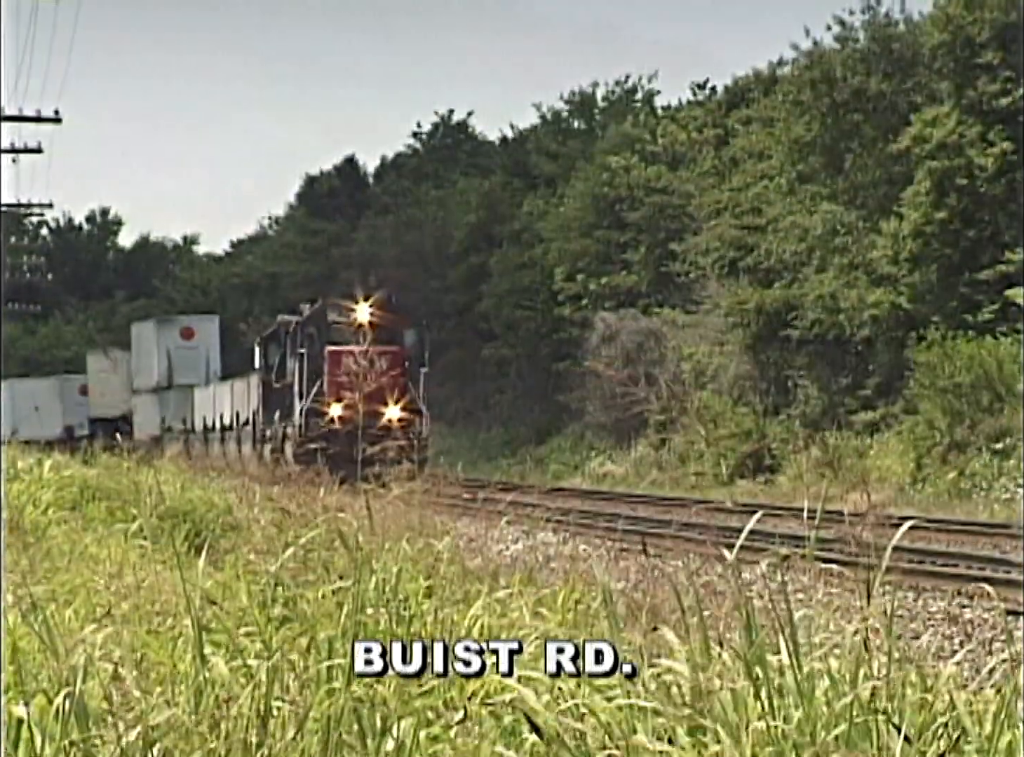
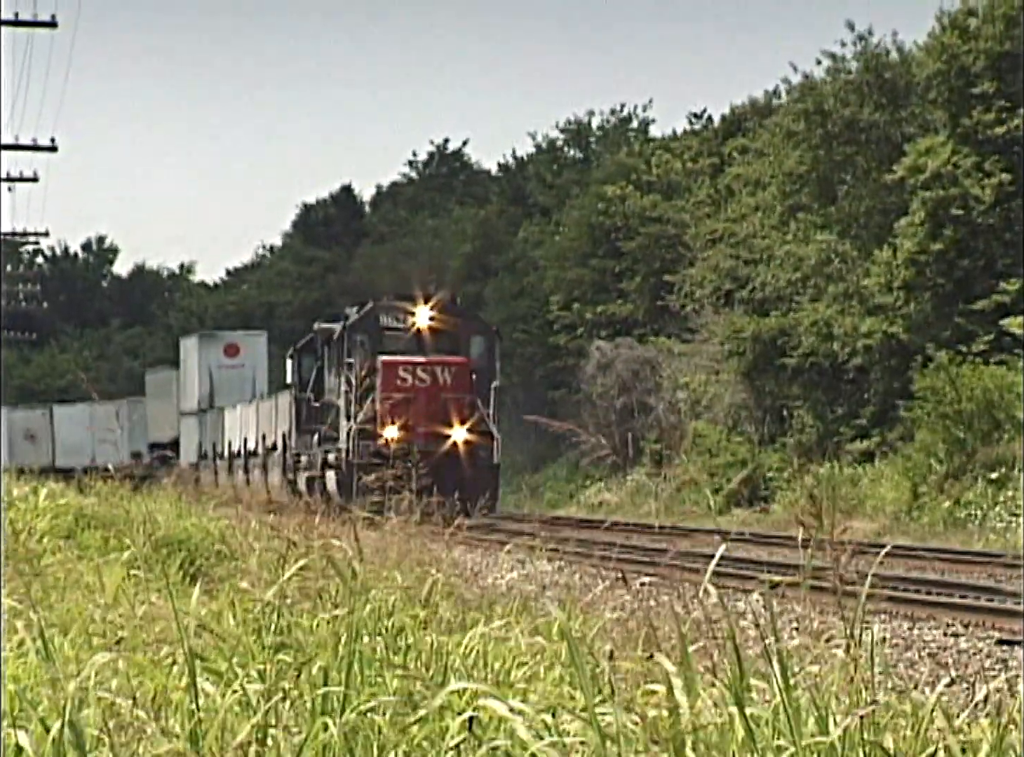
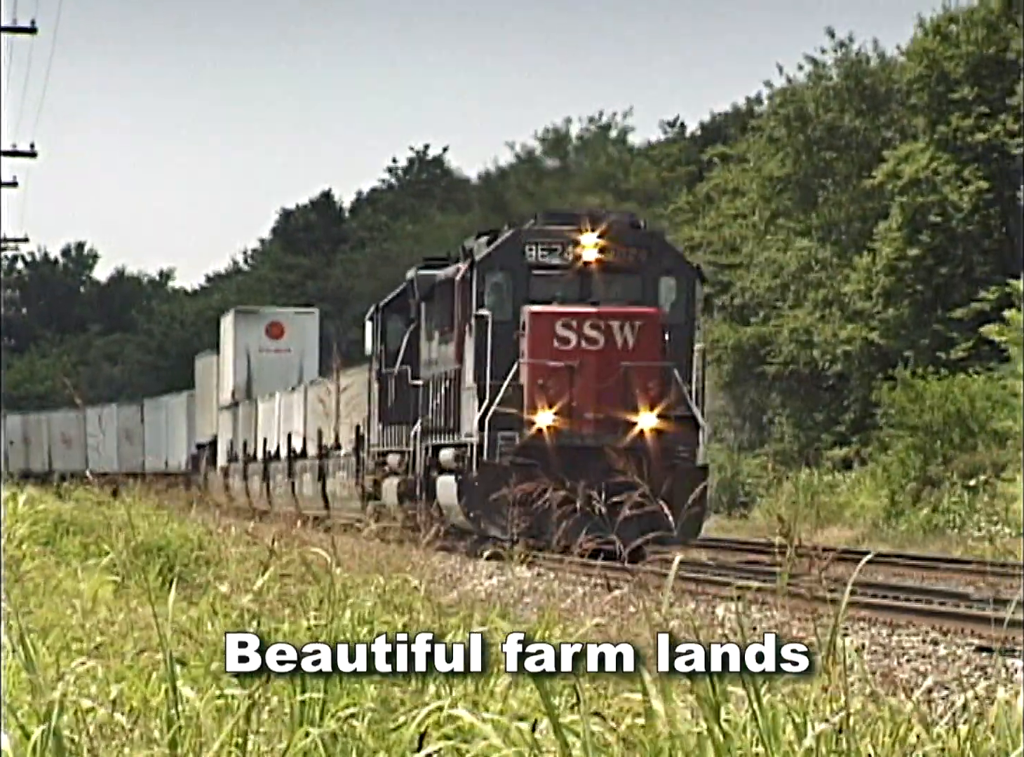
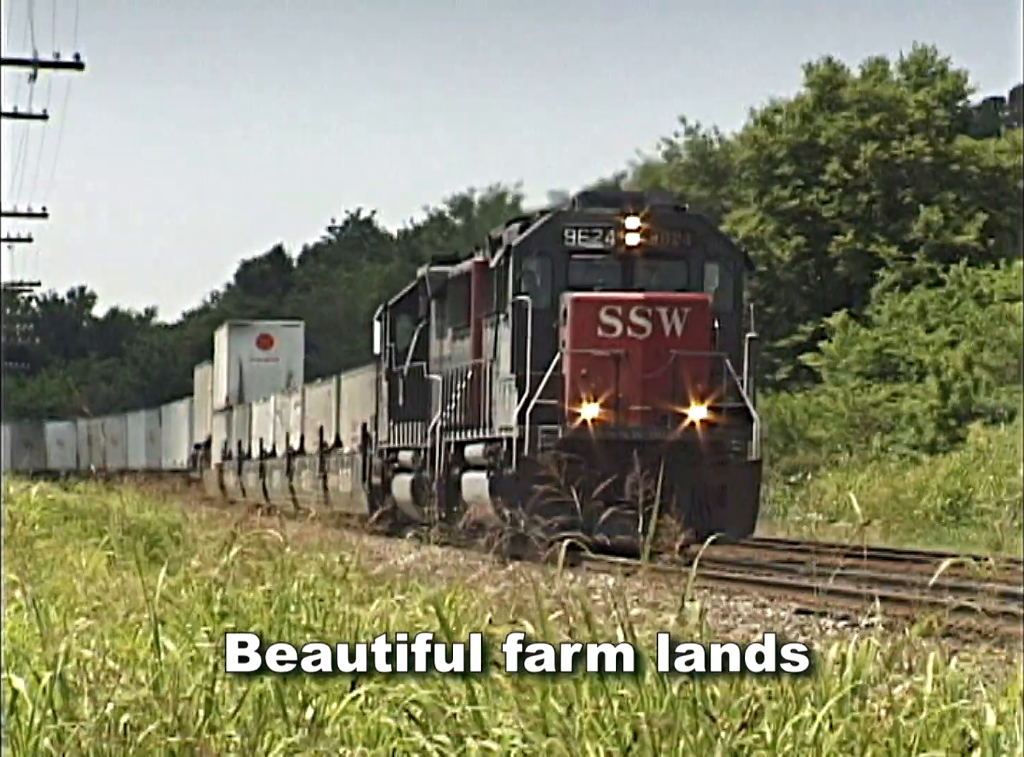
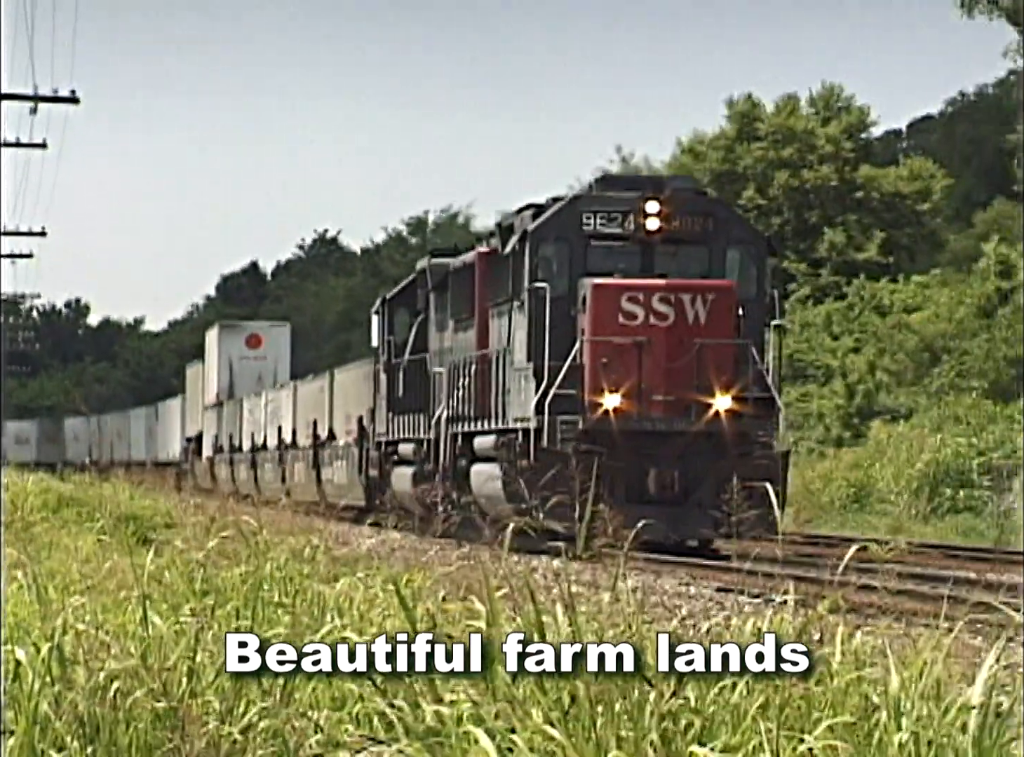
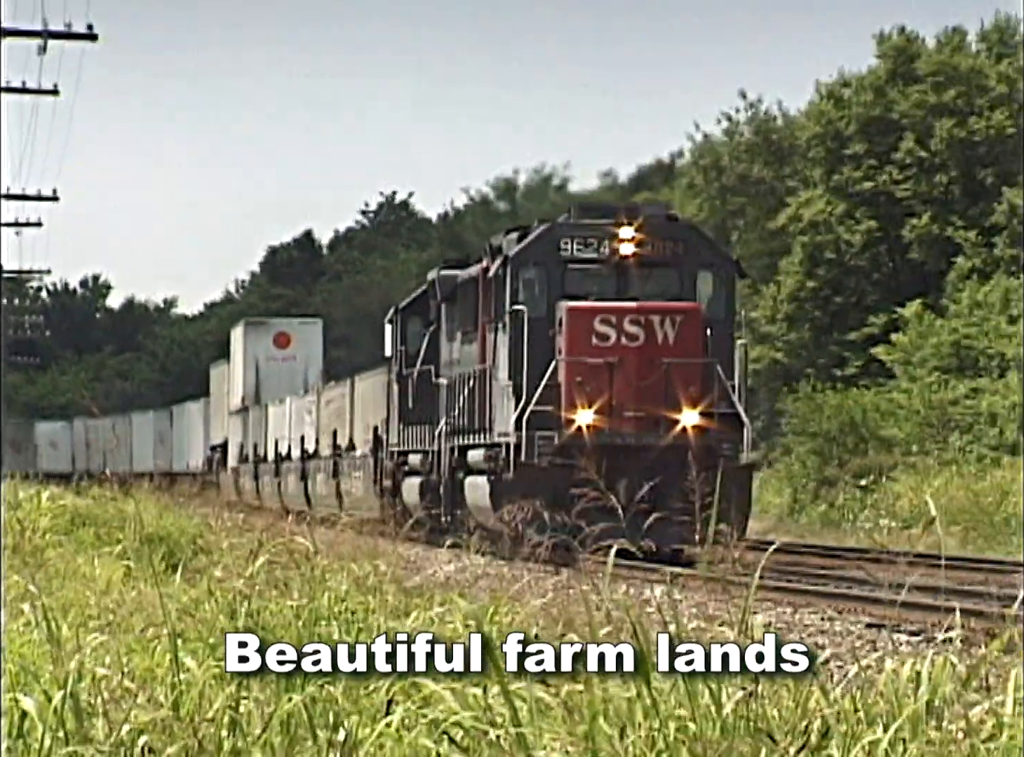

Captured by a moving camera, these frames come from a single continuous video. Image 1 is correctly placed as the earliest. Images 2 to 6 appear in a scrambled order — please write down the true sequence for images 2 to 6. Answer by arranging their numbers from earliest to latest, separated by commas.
2, 3, 6, 4, 5
